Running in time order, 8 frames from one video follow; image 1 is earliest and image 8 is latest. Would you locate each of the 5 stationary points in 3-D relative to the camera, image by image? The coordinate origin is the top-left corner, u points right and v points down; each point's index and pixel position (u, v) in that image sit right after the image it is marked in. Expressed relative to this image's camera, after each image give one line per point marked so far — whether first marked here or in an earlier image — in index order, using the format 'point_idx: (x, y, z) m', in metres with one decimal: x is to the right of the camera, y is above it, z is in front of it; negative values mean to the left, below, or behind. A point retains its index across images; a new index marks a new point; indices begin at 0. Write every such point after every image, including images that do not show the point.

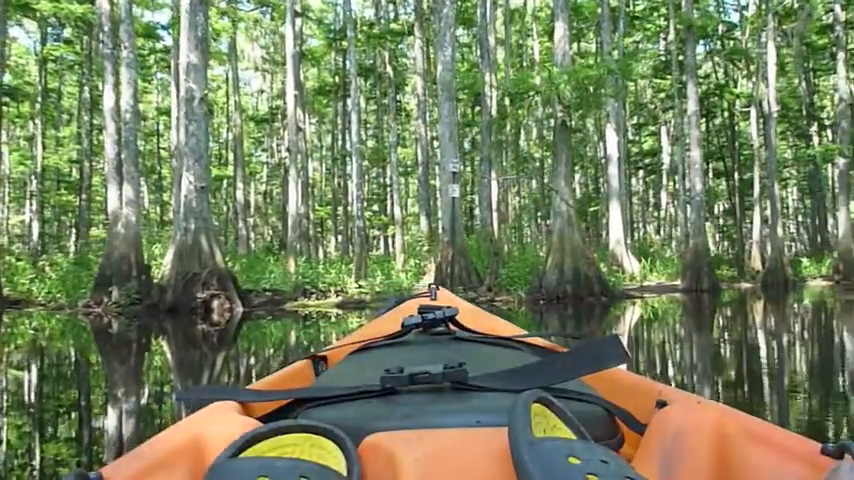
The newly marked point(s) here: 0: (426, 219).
0: (0.0, +0.5, +17.5) m
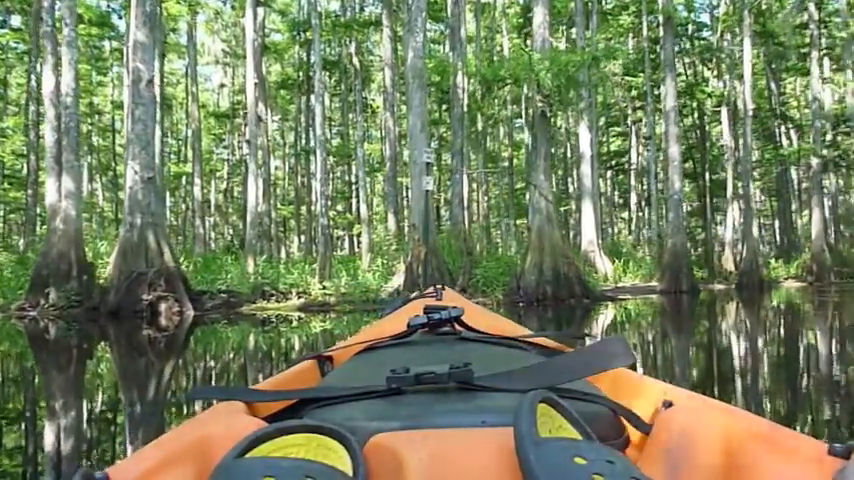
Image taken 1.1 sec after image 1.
0: (-0.7, +0.5, +17.0) m
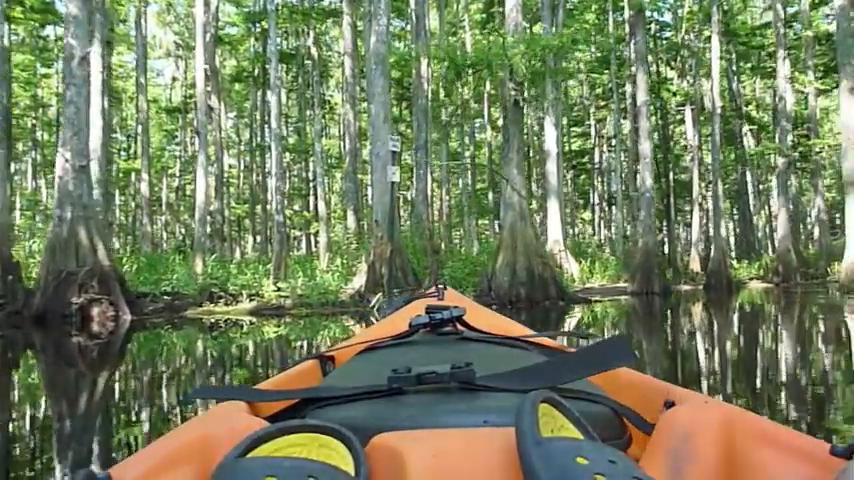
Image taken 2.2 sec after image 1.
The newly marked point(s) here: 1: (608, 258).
0: (-1.5, +0.5, +16.4) m
1: (+4.3, -0.4, +18.6) m
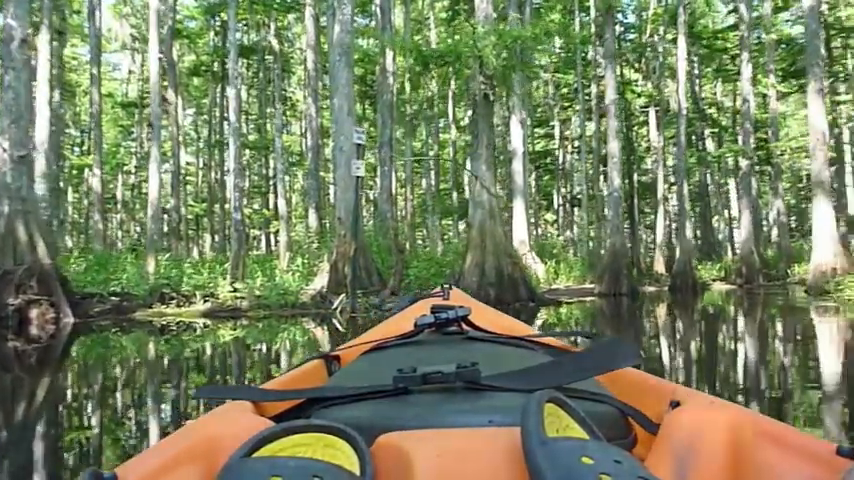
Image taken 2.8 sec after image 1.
0: (-2.3, +0.6, +16.0) m
1: (+3.4, -0.4, +18.5) m
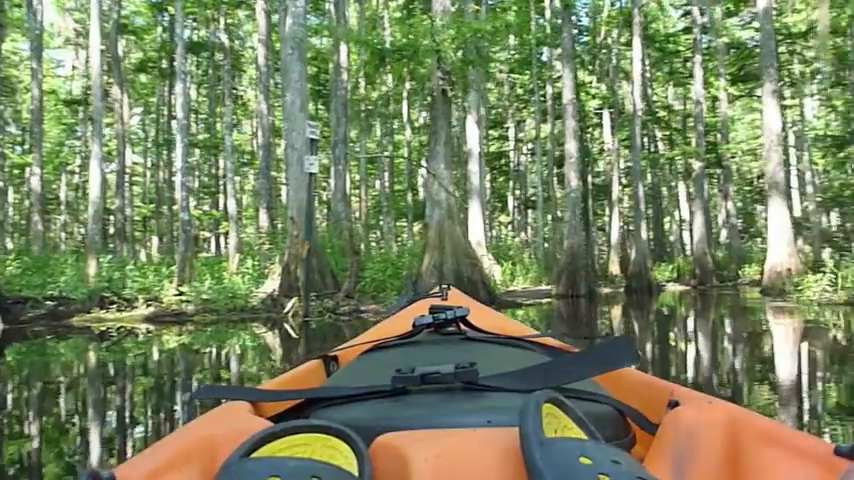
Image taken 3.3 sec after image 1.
0: (-3.2, +0.5, +15.6) m
1: (+2.4, -0.5, +18.4) m
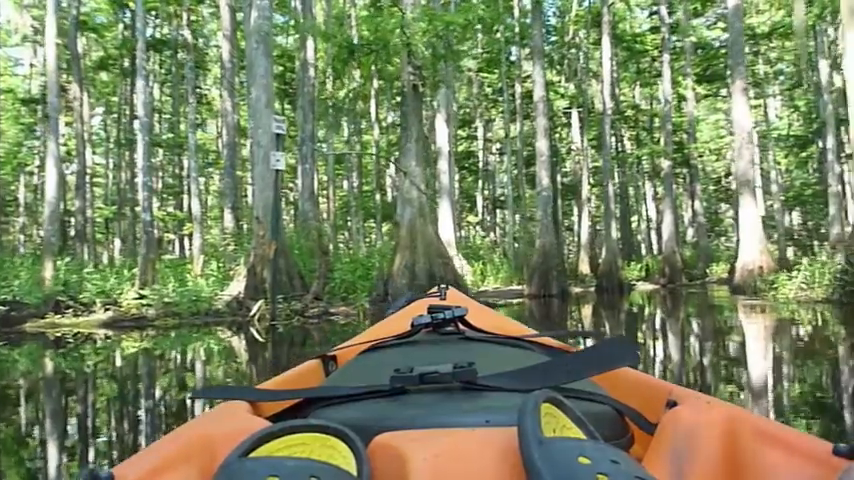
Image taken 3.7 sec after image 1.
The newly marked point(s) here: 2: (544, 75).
0: (-3.8, +0.5, +15.3) m
1: (+1.7, -0.5, +18.3) m
2: (+2.4, +3.4, +16.3) m
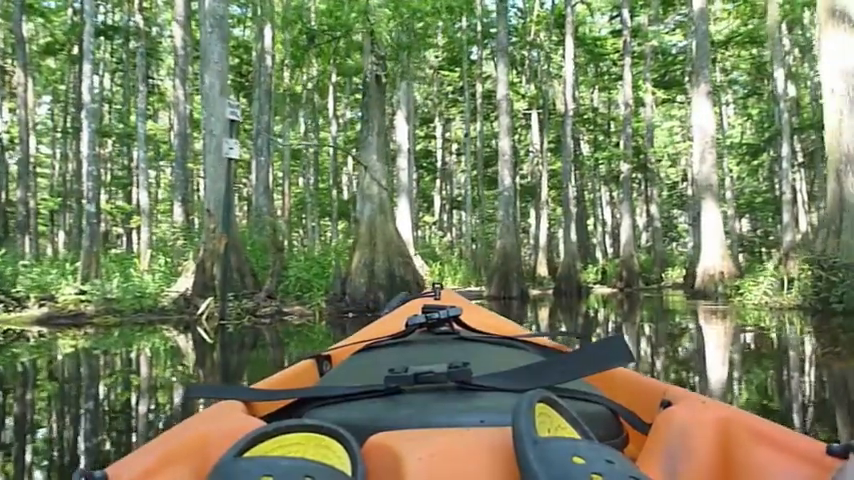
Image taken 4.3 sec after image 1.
0: (-4.6, +0.6, +14.8) m
1: (+0.7, -0.5, +18.1) m
2: (+1.6, +3.4, +16.1) m
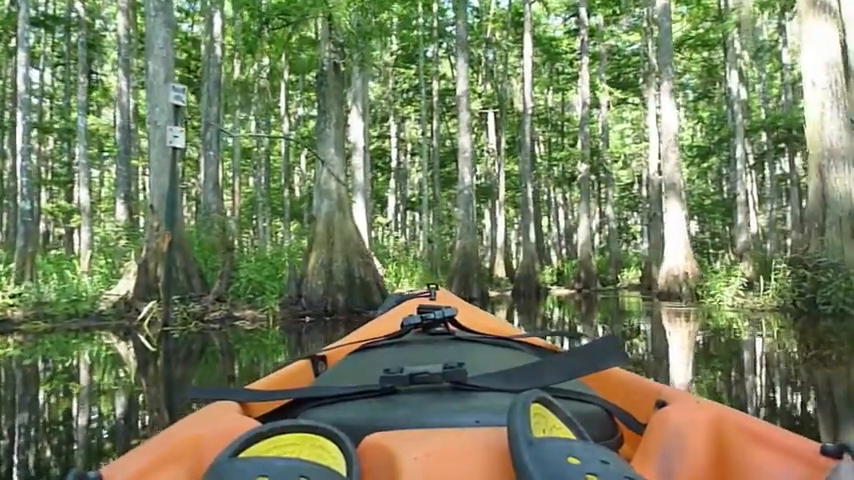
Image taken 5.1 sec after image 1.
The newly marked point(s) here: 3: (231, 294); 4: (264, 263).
0: (-5.4, +0.6, +14.1) m
1: (-0.4, -0.5, +17.8) m
2: (+0.7, +3.3, +15.9) m
3: (-2.8, -0.8, +11.3) m
4: (-2.6, -0.4, +12.2) m
